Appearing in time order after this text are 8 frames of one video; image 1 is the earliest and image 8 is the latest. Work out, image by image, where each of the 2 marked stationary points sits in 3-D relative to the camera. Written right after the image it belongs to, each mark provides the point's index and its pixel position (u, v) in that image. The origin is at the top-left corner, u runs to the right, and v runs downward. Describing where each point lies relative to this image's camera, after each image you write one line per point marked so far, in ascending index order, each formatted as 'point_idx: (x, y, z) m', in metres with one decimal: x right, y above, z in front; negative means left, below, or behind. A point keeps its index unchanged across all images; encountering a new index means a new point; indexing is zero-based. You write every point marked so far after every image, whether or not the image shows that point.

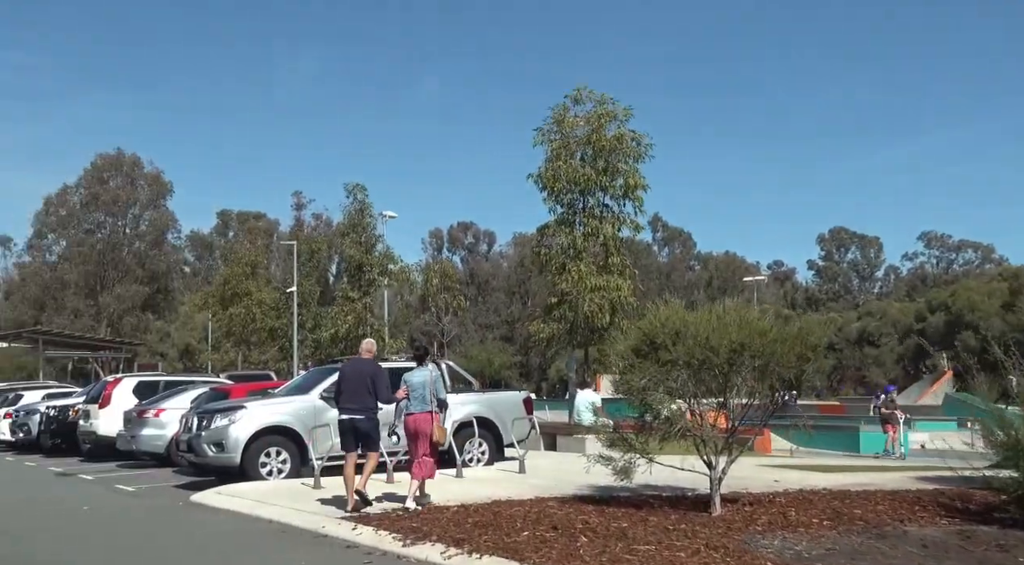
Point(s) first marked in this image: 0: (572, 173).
0: (+1.1, +2.1, +18.6) m
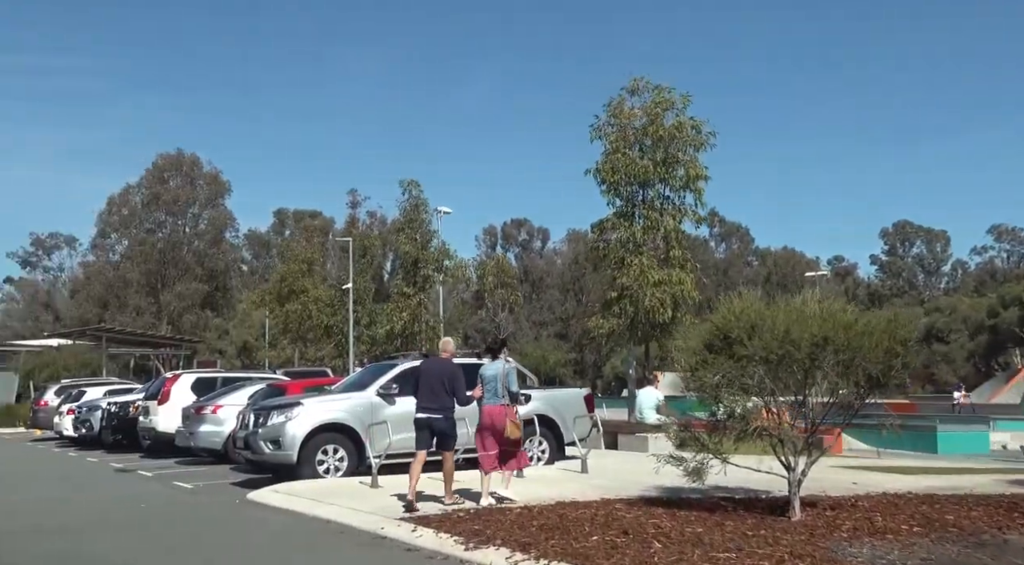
0: (+2.2, +2.2, +18.2) m
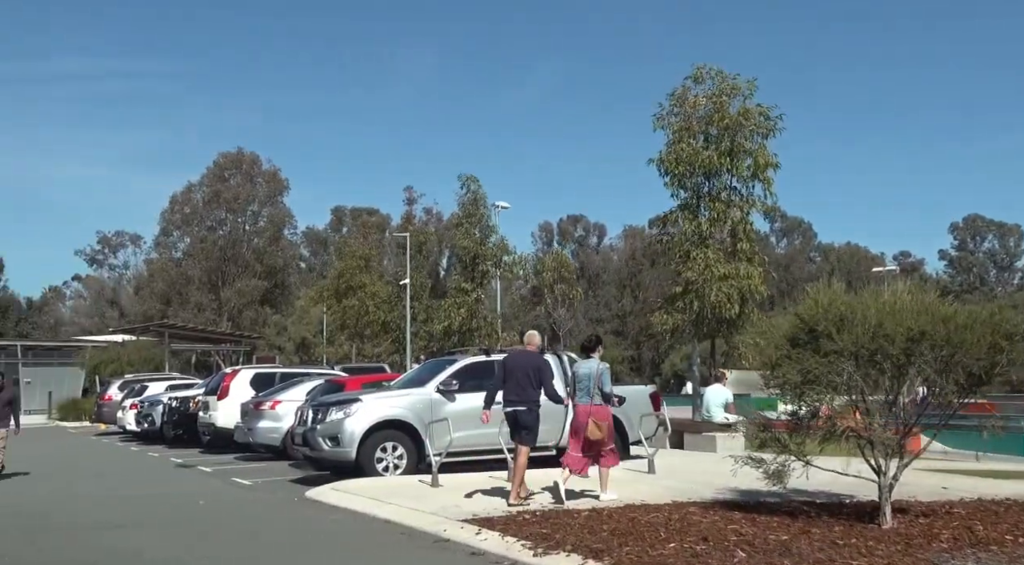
0: (+3.3, +2.3, +17.6) m
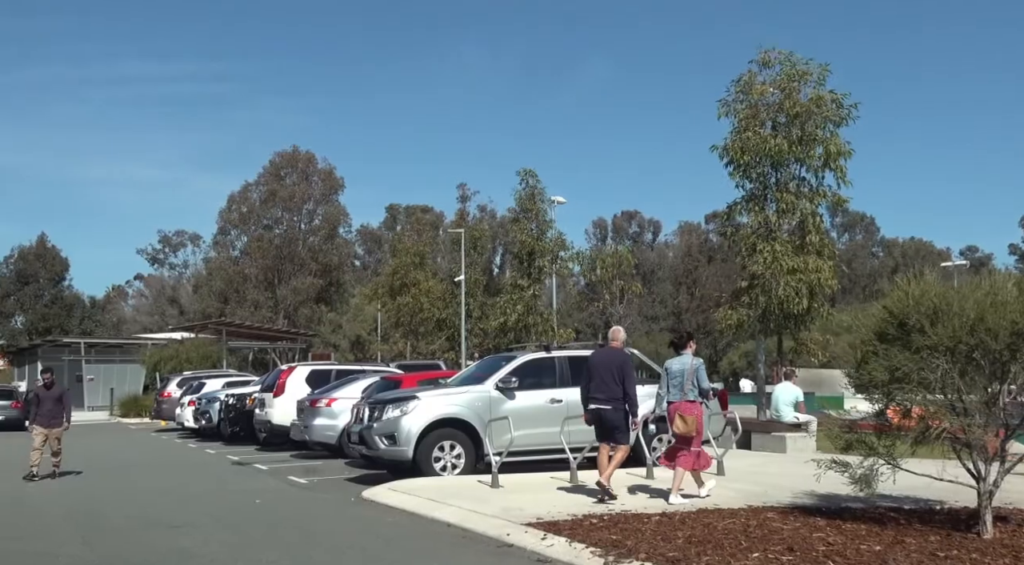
0: (+4.3, +2.4, +16.9) m
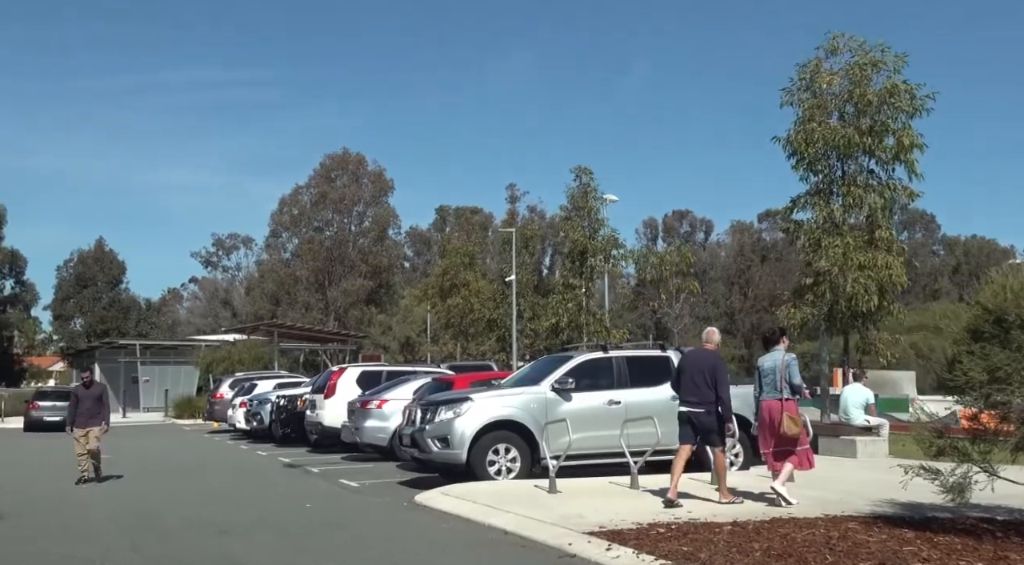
0: (+5.2, +2.4, +16.3) m
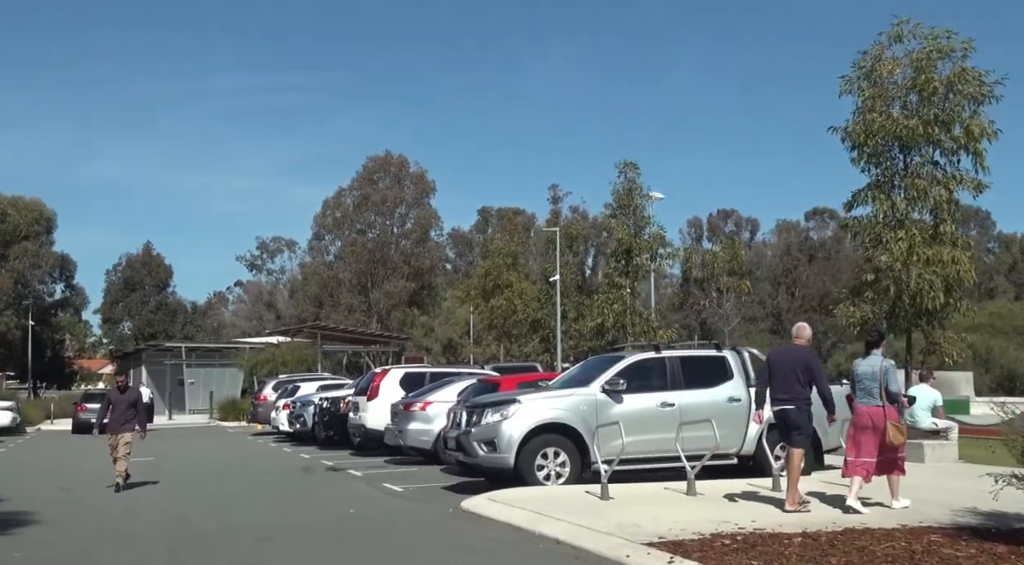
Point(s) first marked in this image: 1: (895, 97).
0: (+5.9, +2.5, +15.5) m
1: (+6.2, +3.0, +16.2) m
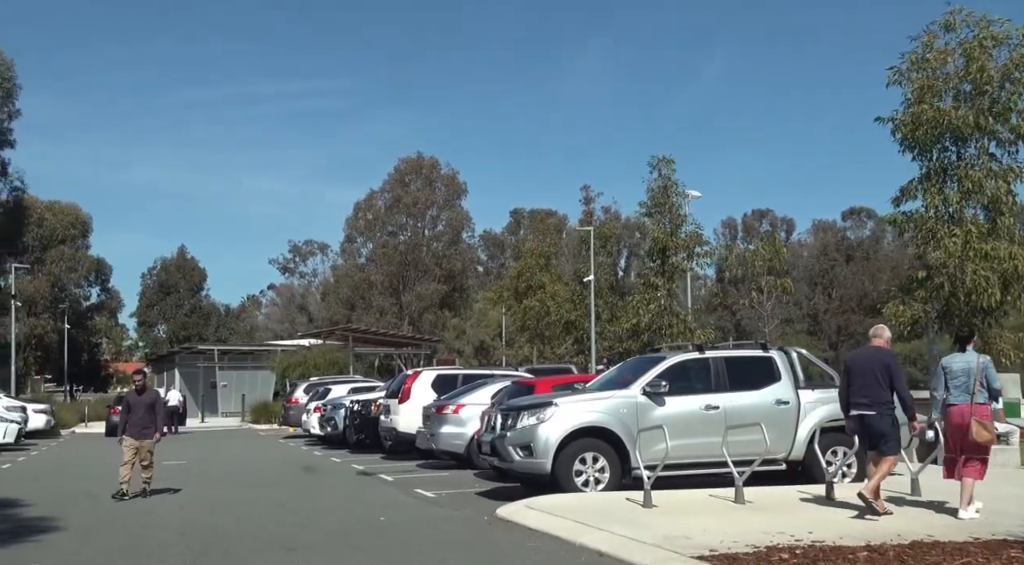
0: (+6.4, +2.5, +14.9) m
1: (+6.8, +3.1, +15.5) m
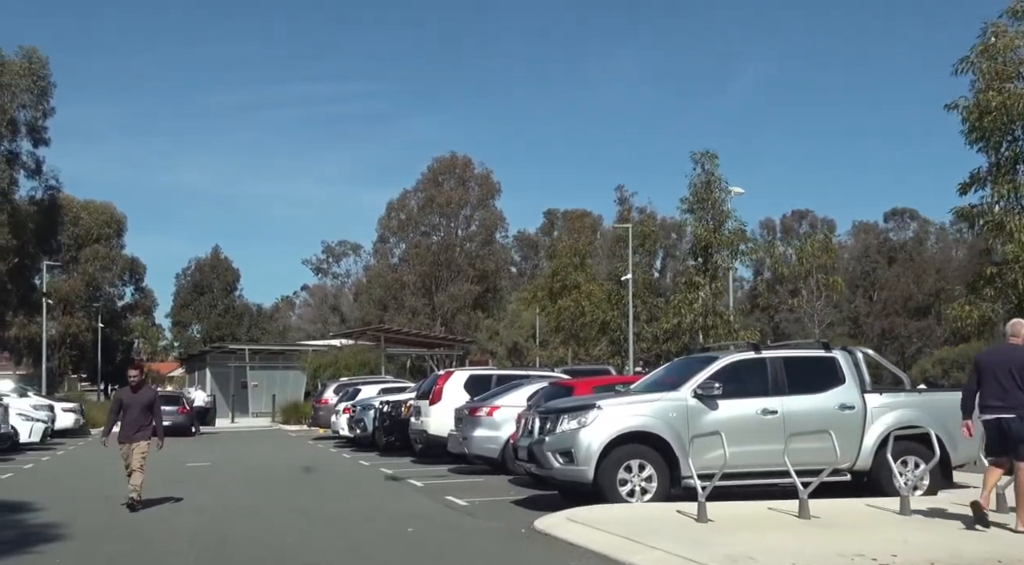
0: (+7.0, +2.6, +13.7) m
1: (+7.4, +3.1, +14.3) m
